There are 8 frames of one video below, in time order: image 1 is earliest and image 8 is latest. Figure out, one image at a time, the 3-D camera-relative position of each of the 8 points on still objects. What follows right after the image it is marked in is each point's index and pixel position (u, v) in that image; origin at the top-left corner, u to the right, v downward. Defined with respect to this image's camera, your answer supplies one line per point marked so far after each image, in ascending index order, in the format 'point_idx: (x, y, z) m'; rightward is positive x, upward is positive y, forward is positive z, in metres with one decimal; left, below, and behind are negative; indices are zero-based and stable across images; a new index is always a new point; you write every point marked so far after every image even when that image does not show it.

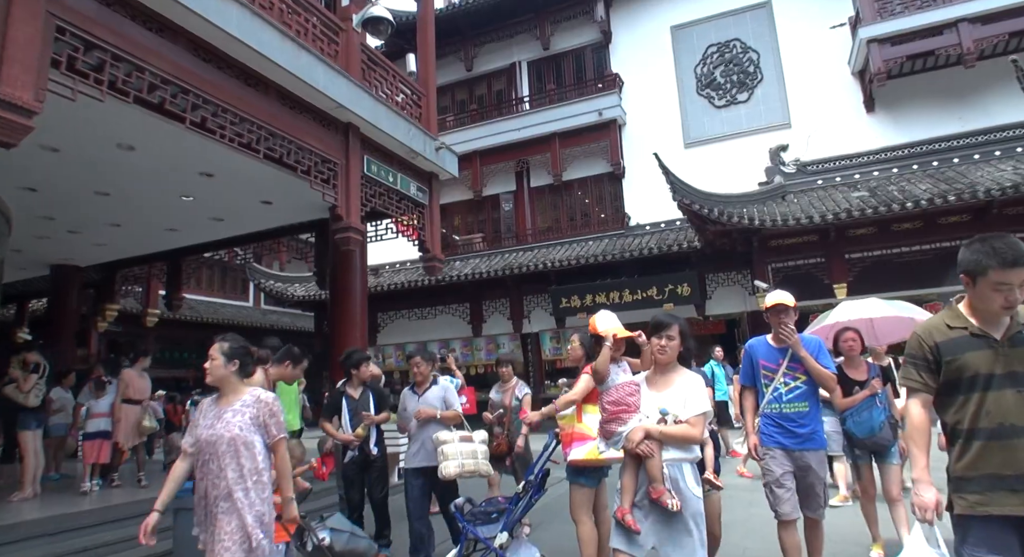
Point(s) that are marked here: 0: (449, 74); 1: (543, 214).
0: (-1.8, +6.0, +17.3) m
1: (+0.9, +1.8, +15.9) m
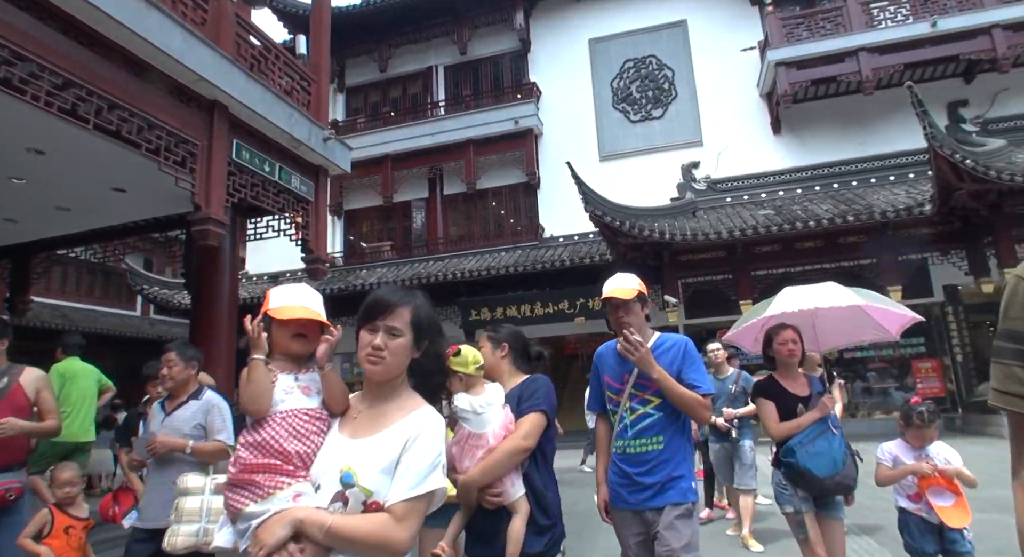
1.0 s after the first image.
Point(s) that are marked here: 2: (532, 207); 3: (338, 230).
0: (-4.2, +5.7, +16.5) m
1: (-1.5, +1.5, +15.3) m
2: (+0.5, +1.8, +14.9) m
3: (-4.6, +1.4, +15.9) m
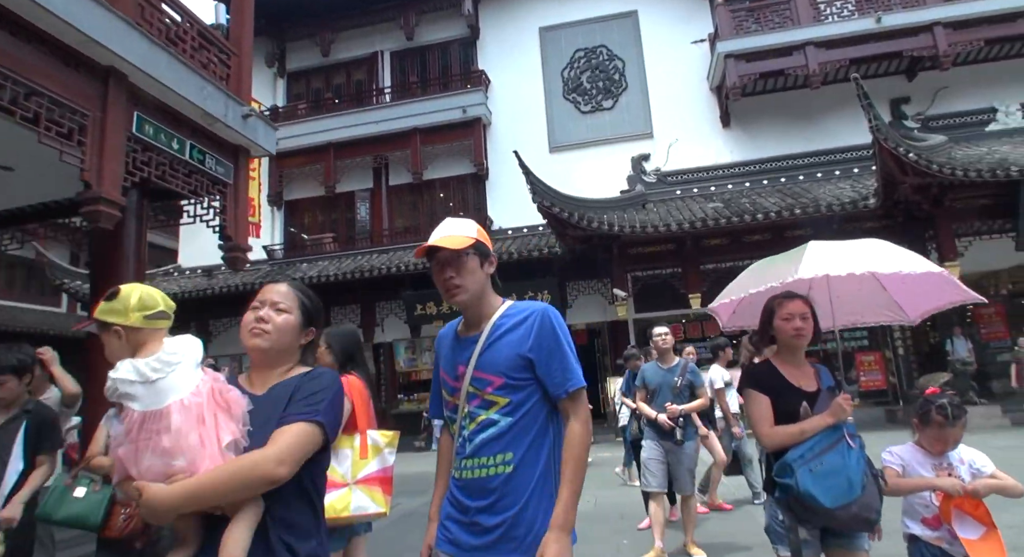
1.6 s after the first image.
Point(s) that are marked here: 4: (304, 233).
0: (-5.6, +5.9, +15.7) m
1: (-2.8, +1.6, +14.7) m
2: (-0.8, +1.9, +14.4) m
3: (-6.0, +1.5, +15.1) m
4: (-5.3, +1.2, +15.0) m
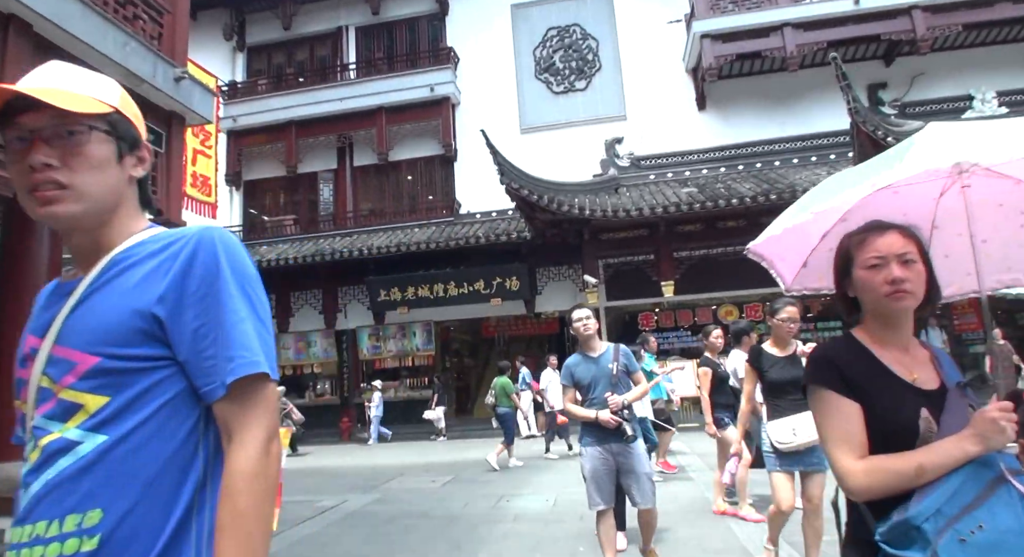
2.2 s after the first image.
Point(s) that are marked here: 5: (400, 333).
0: (-6.3, +6.3, +14.9) m
1: (-3.5, +2.0, +14.0) m
2: (-1.5, +2.3, +13.9) m
3: (-6.7, +1.9, +14.3) m
4: (-6.0, +1.6, +14.3) m
5: (-2.4, -1.2, +12.5) m
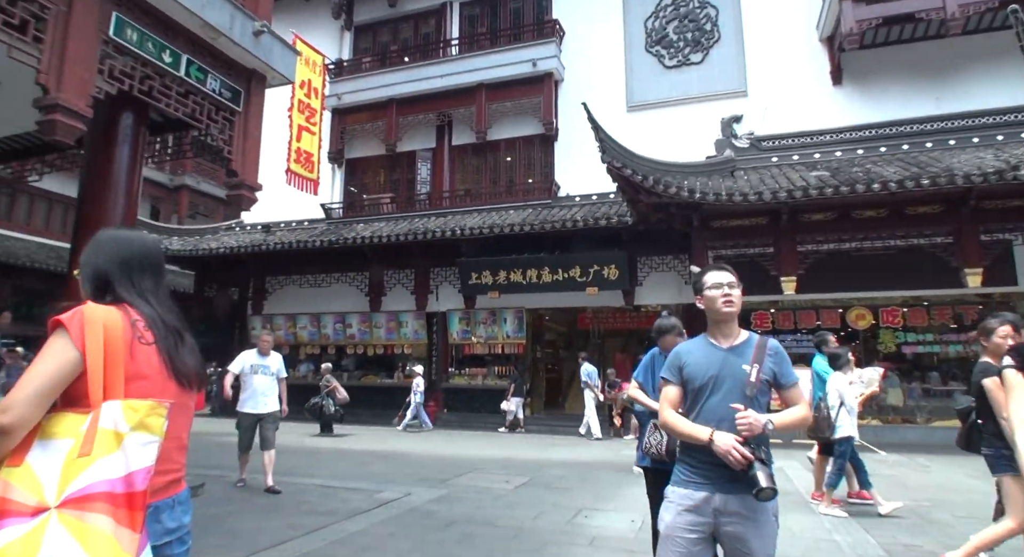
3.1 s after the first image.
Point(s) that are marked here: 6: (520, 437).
0: (-3.6, +6.8, +14.9) m
1: (-1.2, +2.4, +13.7) m
2: (+0.8, +2.6, +13.2) m
3: (-4.3, +2.5, +14.5) m
4: (-3.7, +2.1, +14.4) m
5: (-0.5, -0.8, +12.0) m
6: (+0.1, -2.8, +10.4) m
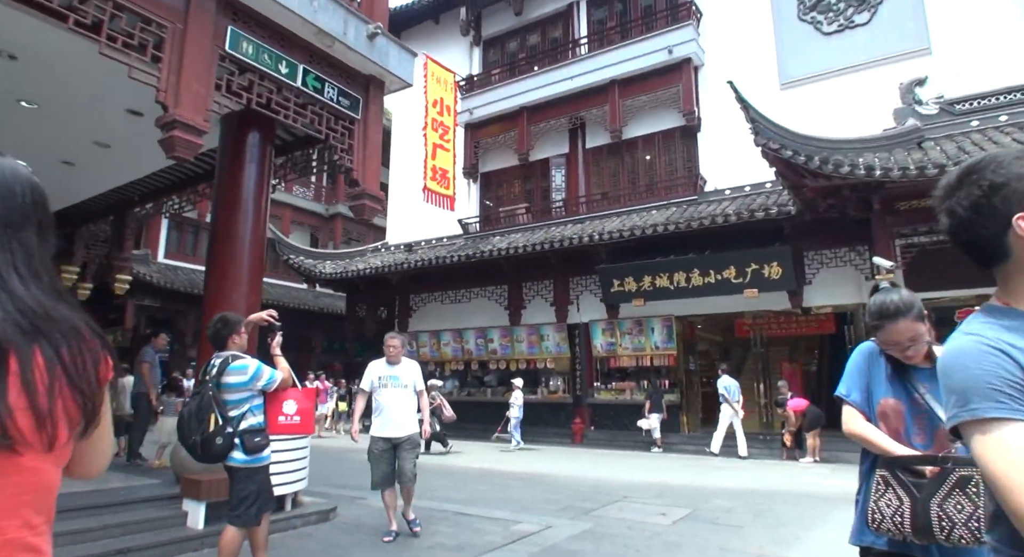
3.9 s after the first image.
0: (-0.4, +6.5, +14.9) m
1: (+1.9, +2.2, +13.0) m
2: (+3.7, +2.5, +12.1) m
3: (-0.9, +2.1, +14.6) m
4: (-0.3, +1.8, +14.3) m
5: (+2.3, -1.0, +11.2) m
6: (+2.6, -2.8, +9.3) m
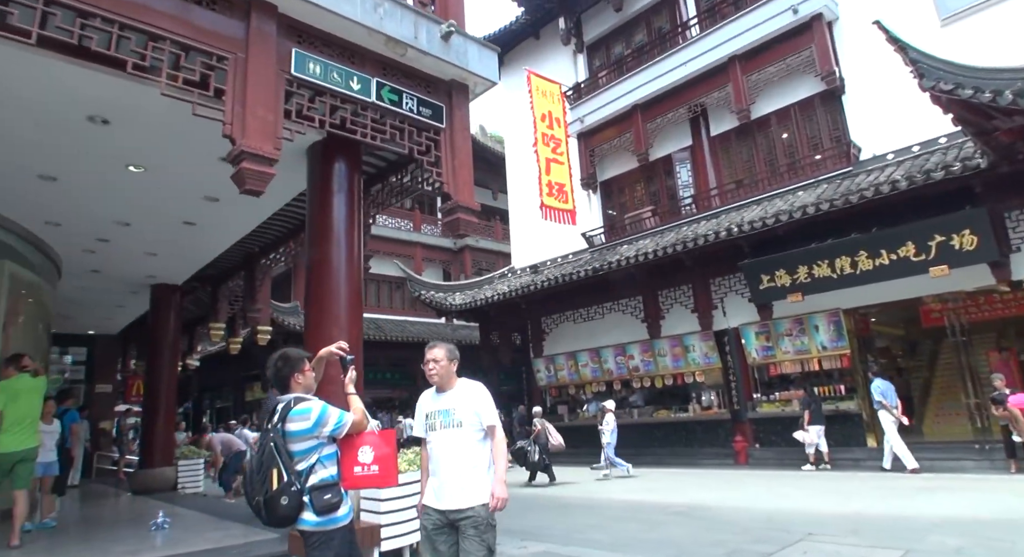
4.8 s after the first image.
0: (+2.1, +6.1, +14.4) m
1: (+4.3, +2.2, +11.8) m
2: (+5.8, +2.8, +10.4) m
3: (+1.9, +1.7, +13.9) m
4: (+2.5, +1.5, +13.5) m
5: (+4.7, -0.8, +9.7) m
6: (+4.7, -2.6, +7.8) m
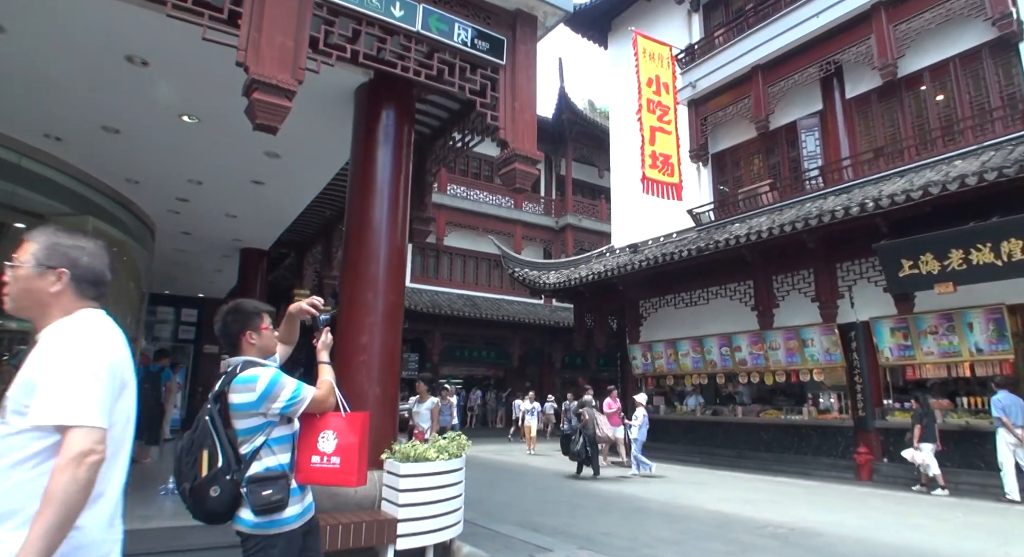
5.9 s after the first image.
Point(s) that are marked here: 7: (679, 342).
0: (+4.5, +6.5, +12.9) m
1: (+6.1, +2.5, +10.1) m
2: (+7.3, +2.9, +8.5) m
3: (+4.1, +2.1, +12.7) m
4: (+4.6, +1.8, +12.1) m
5: (+5.9, -0.6, +8.1) m
6: (+5.6, -2.5, +6.3) m
7: (+3.3, -1.2, +11.7) m
